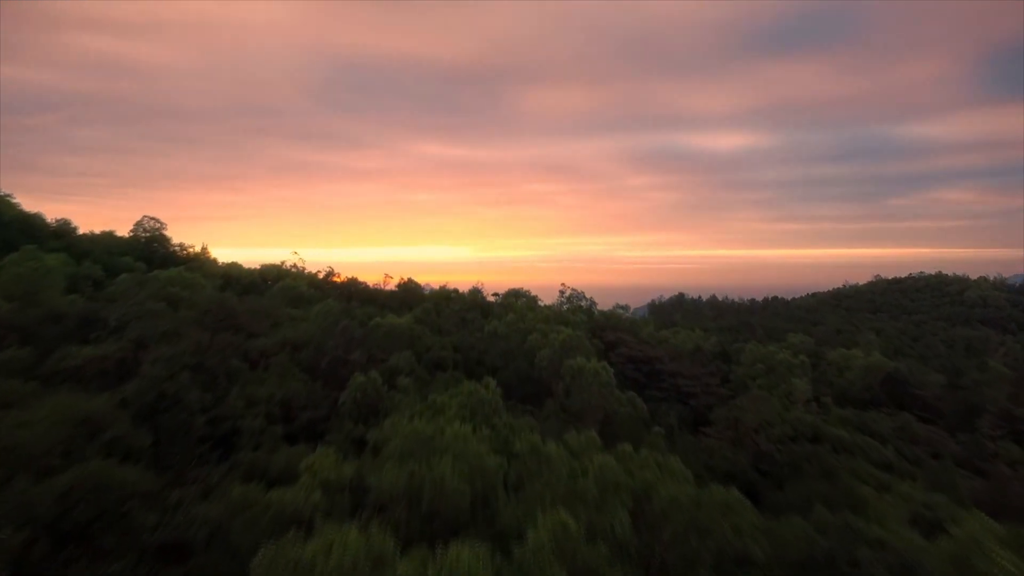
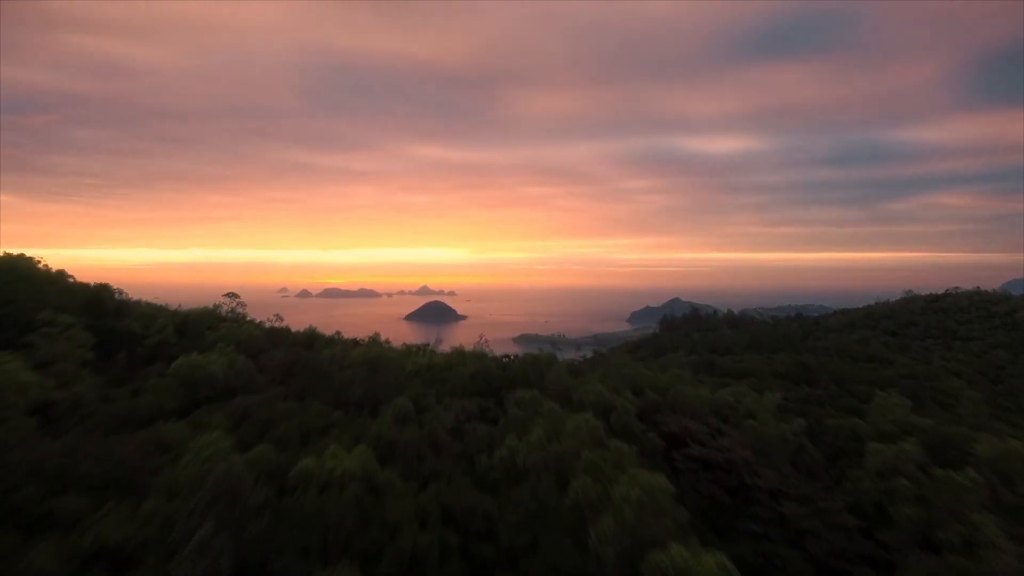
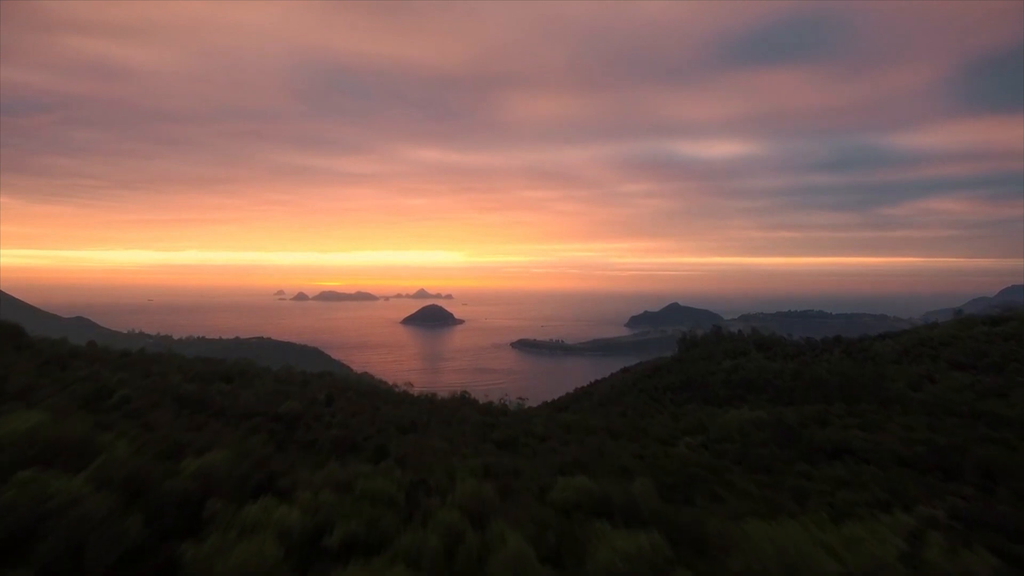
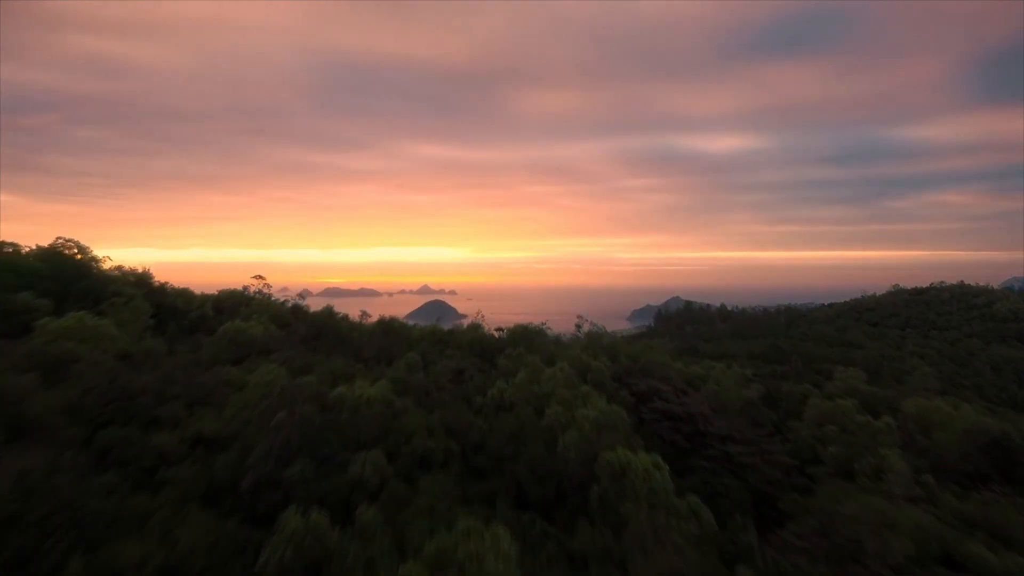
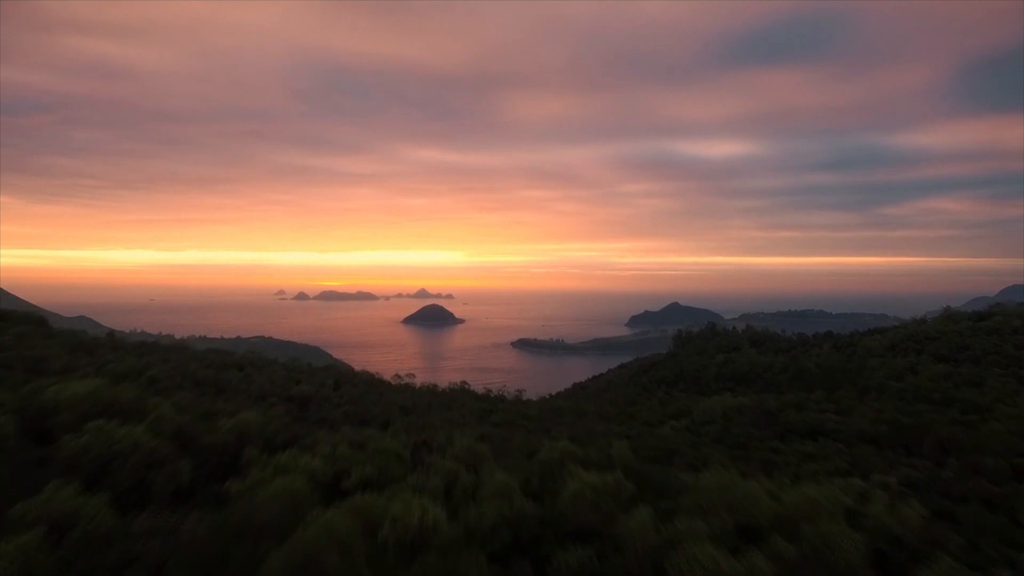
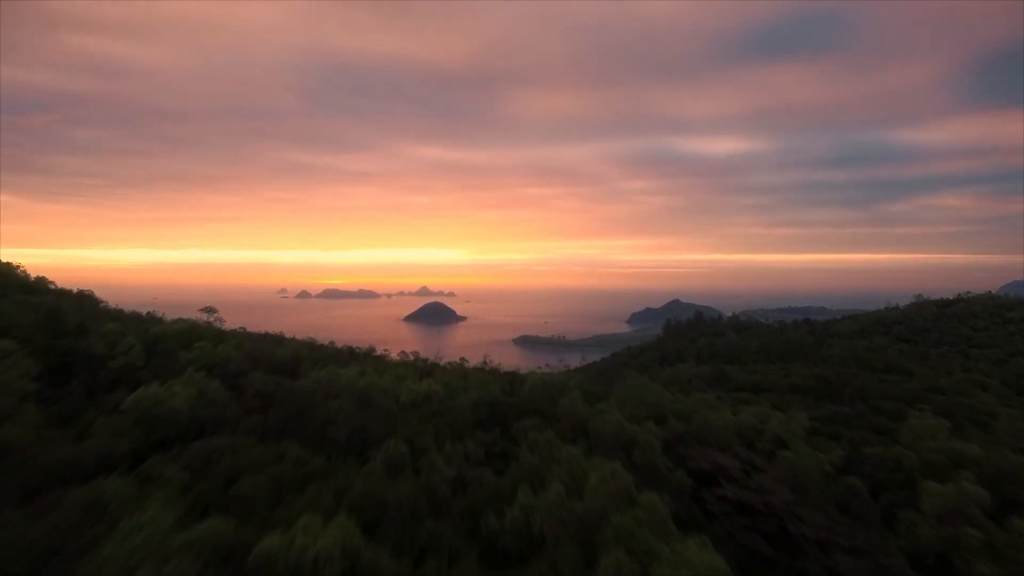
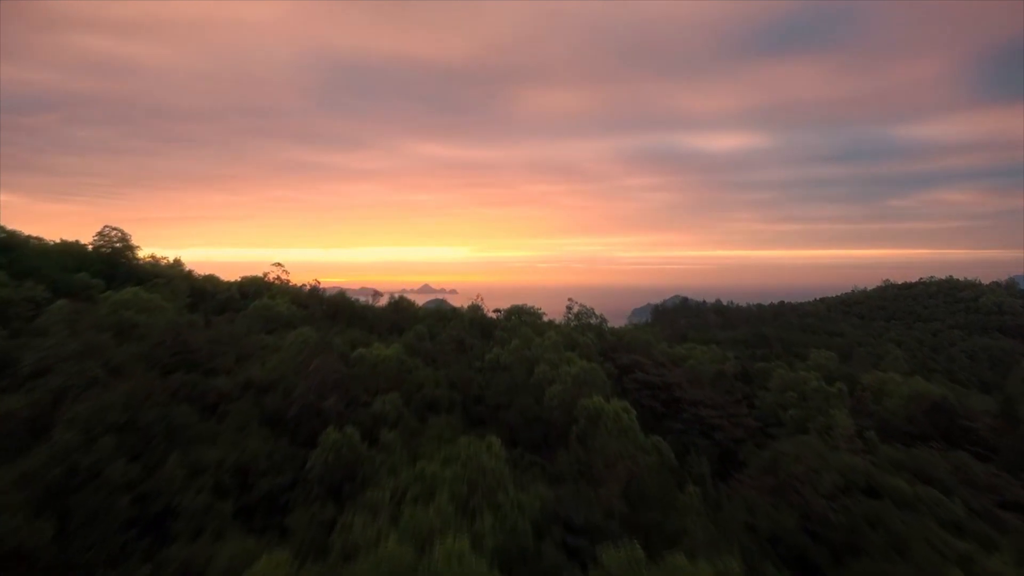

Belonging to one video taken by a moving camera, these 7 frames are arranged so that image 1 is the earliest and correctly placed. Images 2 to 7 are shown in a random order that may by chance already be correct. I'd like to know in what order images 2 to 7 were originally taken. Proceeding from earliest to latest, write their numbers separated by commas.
7, 4, 2, 6, 5, 3
